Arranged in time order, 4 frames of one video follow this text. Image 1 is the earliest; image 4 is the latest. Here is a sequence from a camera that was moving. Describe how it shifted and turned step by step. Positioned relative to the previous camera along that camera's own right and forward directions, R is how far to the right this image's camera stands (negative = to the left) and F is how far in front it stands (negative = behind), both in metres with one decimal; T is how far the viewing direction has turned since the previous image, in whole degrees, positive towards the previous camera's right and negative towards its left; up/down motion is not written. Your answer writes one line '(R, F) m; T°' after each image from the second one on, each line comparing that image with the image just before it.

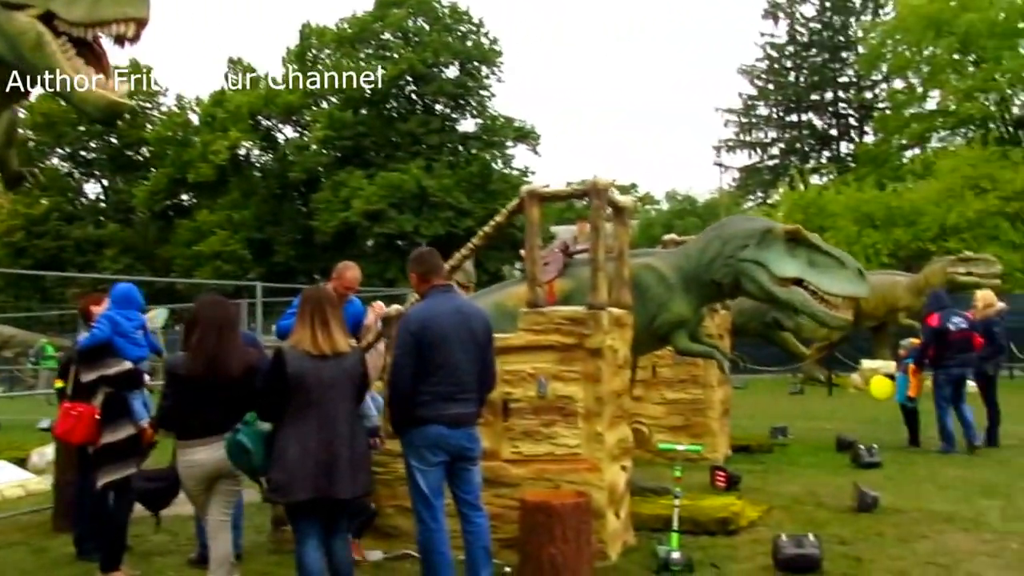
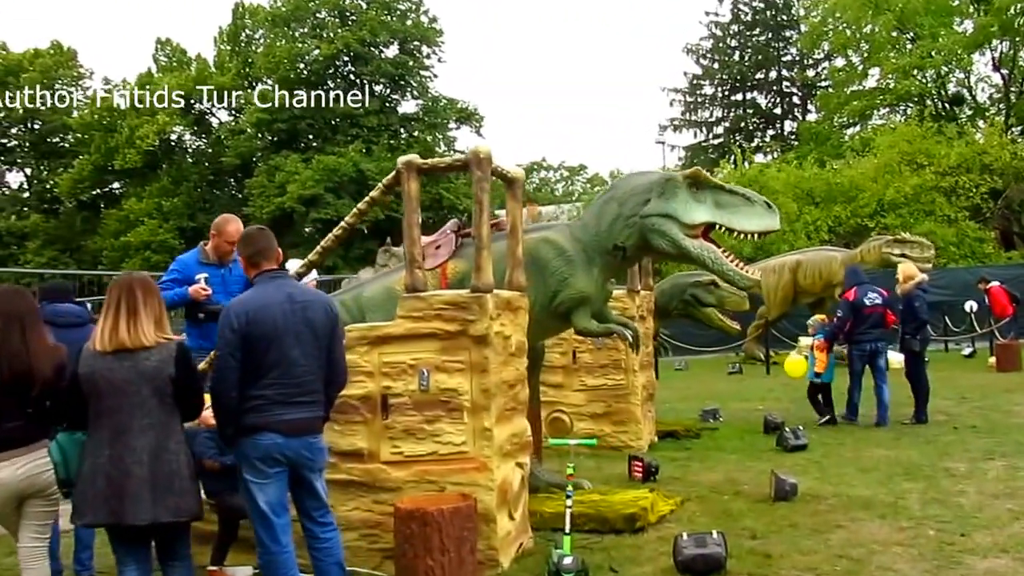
(+0.5, +0.6) m; +3°
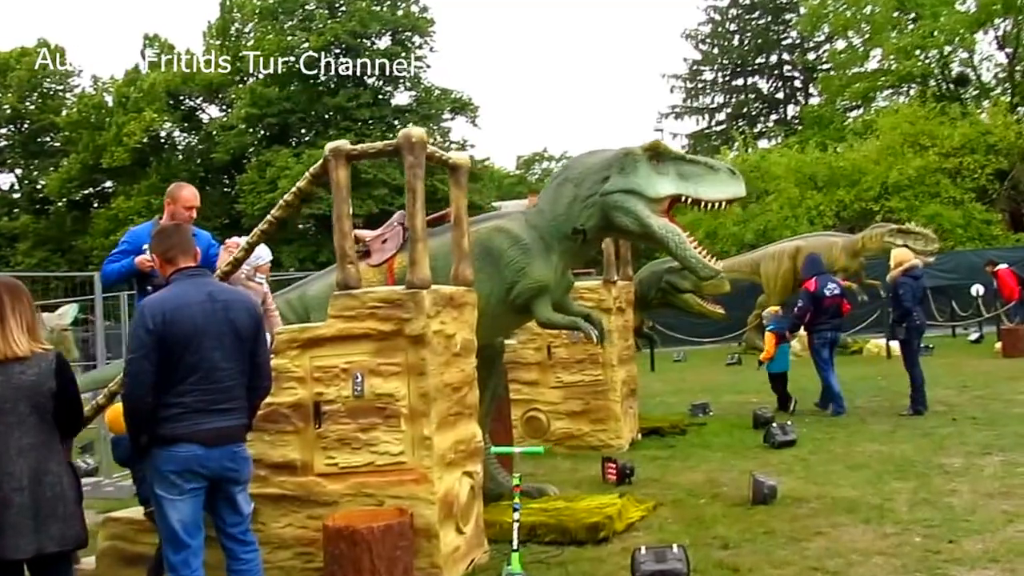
(+0.4, +0.5) m; -1°
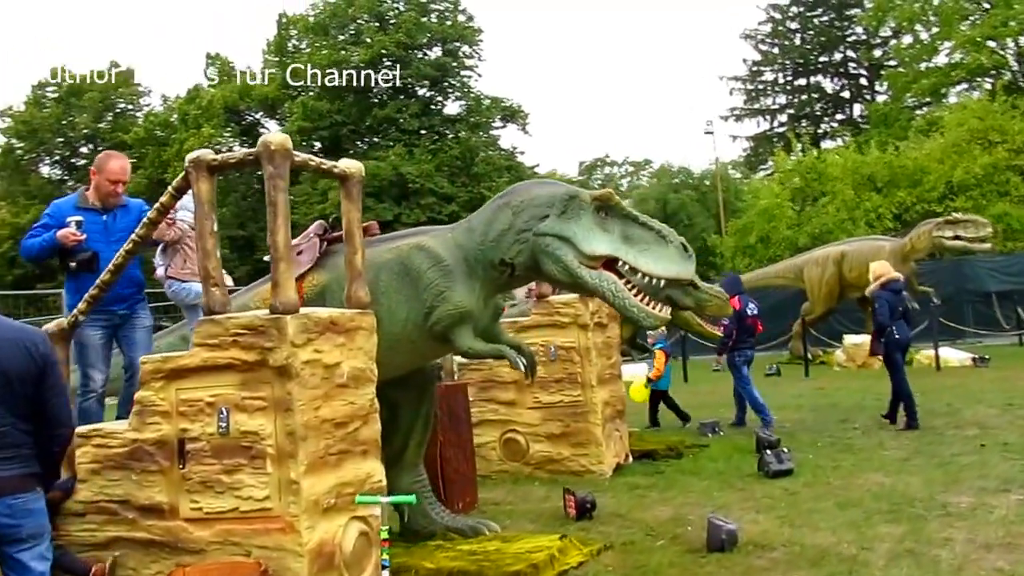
(+1.0, +0.7) m; -5°
